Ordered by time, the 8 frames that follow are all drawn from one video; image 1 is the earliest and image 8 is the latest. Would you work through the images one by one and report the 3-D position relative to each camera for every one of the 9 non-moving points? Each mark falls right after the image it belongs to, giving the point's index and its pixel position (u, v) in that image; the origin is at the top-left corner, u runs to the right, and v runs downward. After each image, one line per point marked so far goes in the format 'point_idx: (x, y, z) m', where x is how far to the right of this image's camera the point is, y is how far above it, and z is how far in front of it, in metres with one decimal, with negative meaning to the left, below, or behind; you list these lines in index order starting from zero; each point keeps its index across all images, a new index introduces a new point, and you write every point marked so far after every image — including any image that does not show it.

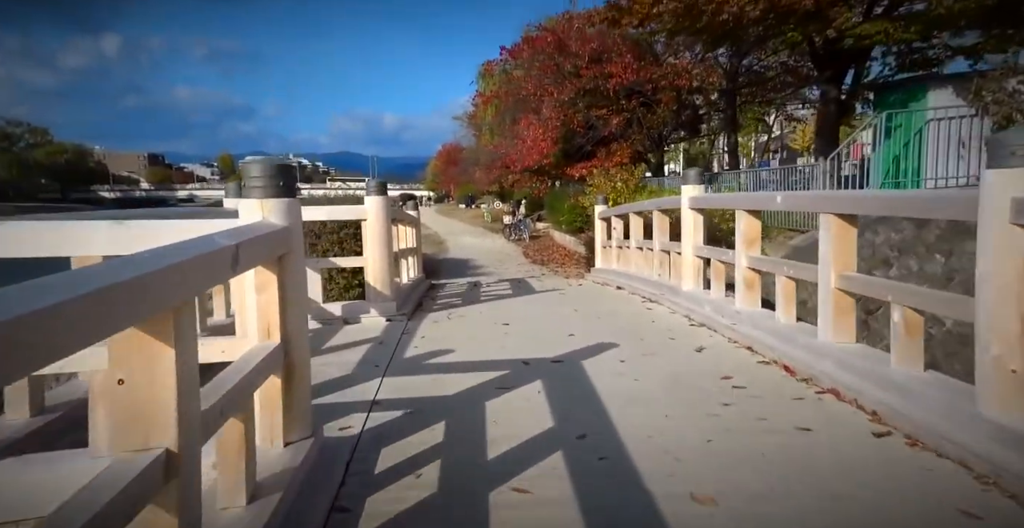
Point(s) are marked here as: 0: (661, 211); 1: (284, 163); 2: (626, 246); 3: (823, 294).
0: (+1.7, +0.6, +7.4) m
1: (-1.0, +0.4, +2.7) m
2: (+1.6, +0.3, +9.2) m
3: (+1.8, -0.2, +3.7) m
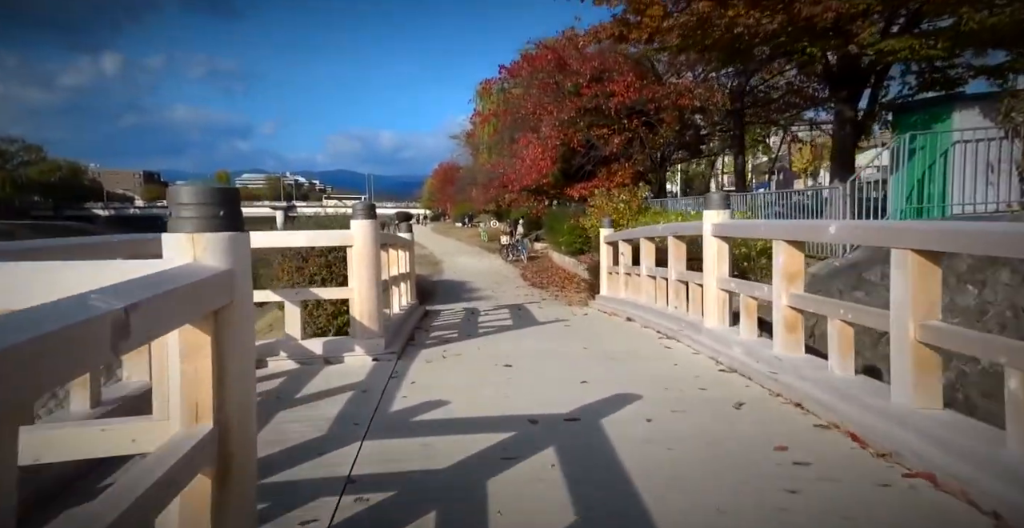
0: (+1.8, +0.3, +6.8) m
1: (-0.9, +0.3, +2.0) m
2: (+1.6, -0.1, +8.6) m
3: (+1.8, -0.4, +3.0) m
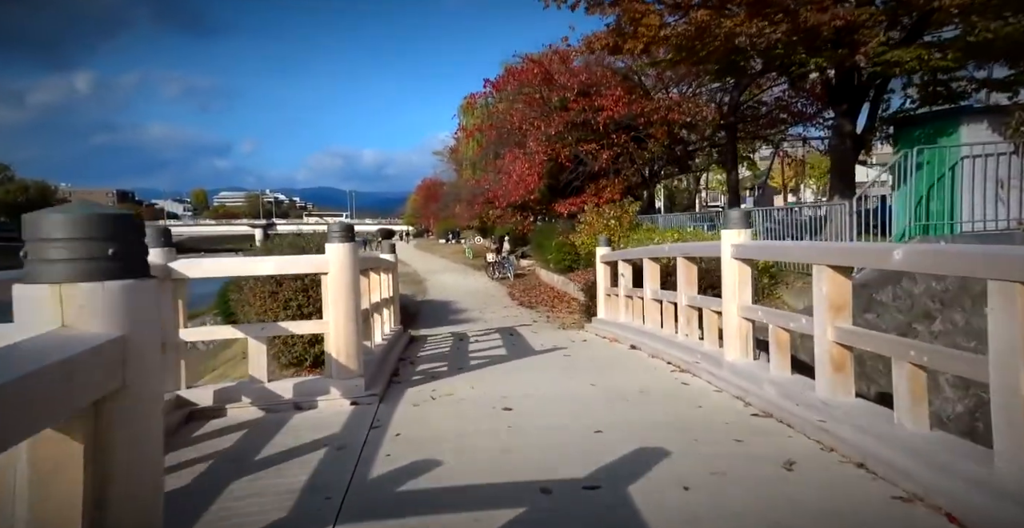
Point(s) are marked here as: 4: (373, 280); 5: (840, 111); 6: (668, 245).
0: (+1.7, +0.1, +6.2) m
1: (-0.8, +0.1, +1.4) m
2: (+1.5, -0.4, +8.0) m
3: (+1.9, -0.5, +2.4) m
4: (-1.7, -0.2, +7.7) m
5: (+5.9, +2.8, +11.6) m
6: (+1.6, +0.2, +6.7) m
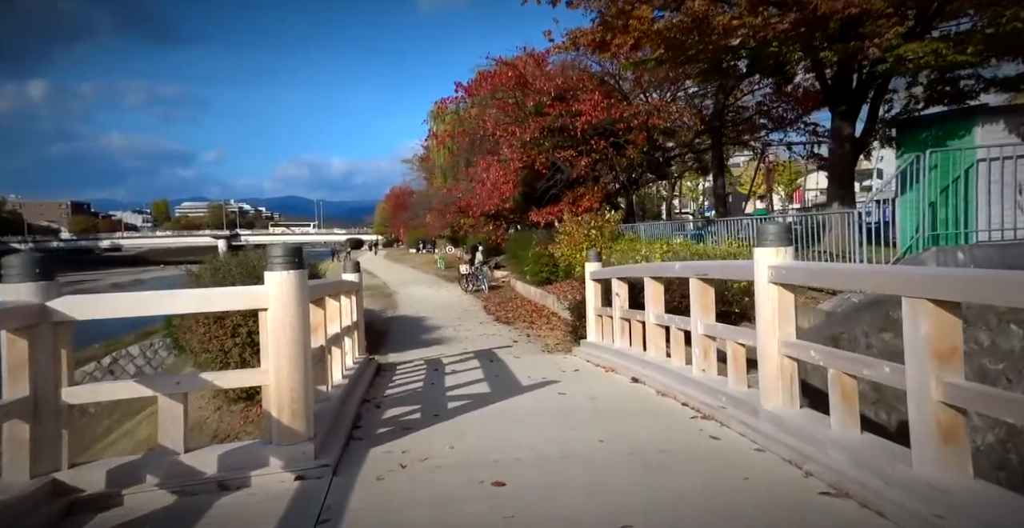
0: (+1.6, -0.1, +5.2) m
1: (-0.7, 0.0, +0.3) m
2: (+1.3, -0.6, +7.0) m
3: (+1.9, -0.7, +1.5) m
4: (-1.9, -0.4, +6.6) m
5: (+5.5, +2.6, +10.9) m
6: (+1.5, 0.0, +5.7) m
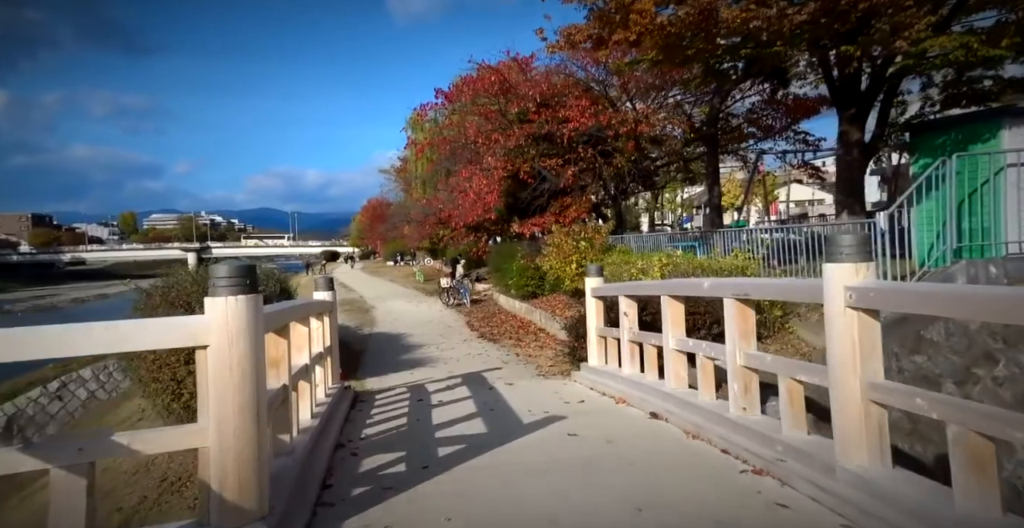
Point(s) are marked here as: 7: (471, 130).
0: (+1.6, -0.2, +4.4) m
1: (-0.6, -0.1, -0.6) m
2: (+1.3, -0.8, +6.2) m
3: (+2.1, -0.7, +0.7) m
4: (-1.9, -0.6, +5.7) m
5: (+5.4, +2.4, +10.2) m
6: (+1.5, -0.1, +4.9) m
7: (-1.3, +4.1, +19.7) m
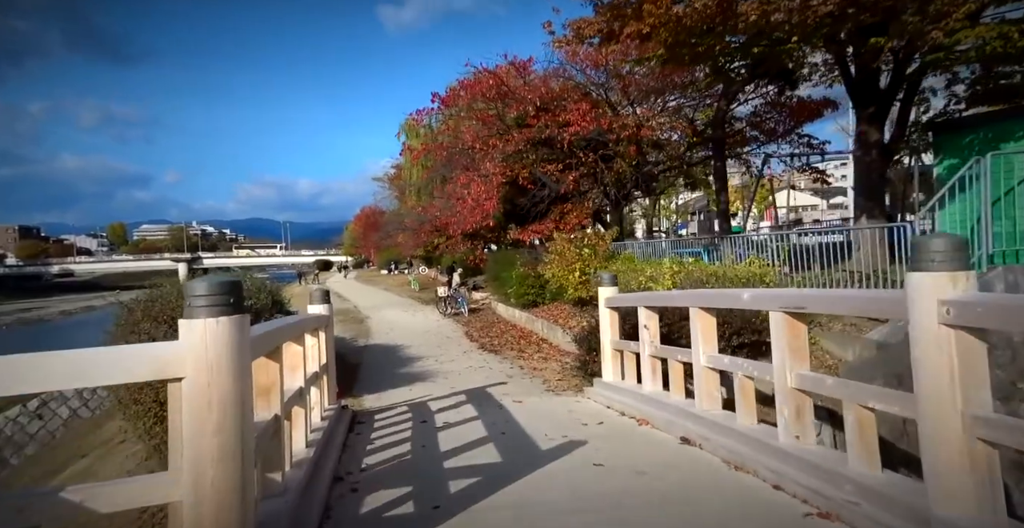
0: (+1.7, -0.3, +3.9) m
1: (-0.4, -0.1, -1.1) m
2: (+1.4, -0.8, +5.7) m
3: (+2.2, -0.7, +0.2) m
4: (-1.8, -0.7, +5.1) m
5: (+5.4, +2.3, +9.8) m
6: (+1.6, -0.2, +4.4) m
7: (-1.3, +3.9, +19.3) m
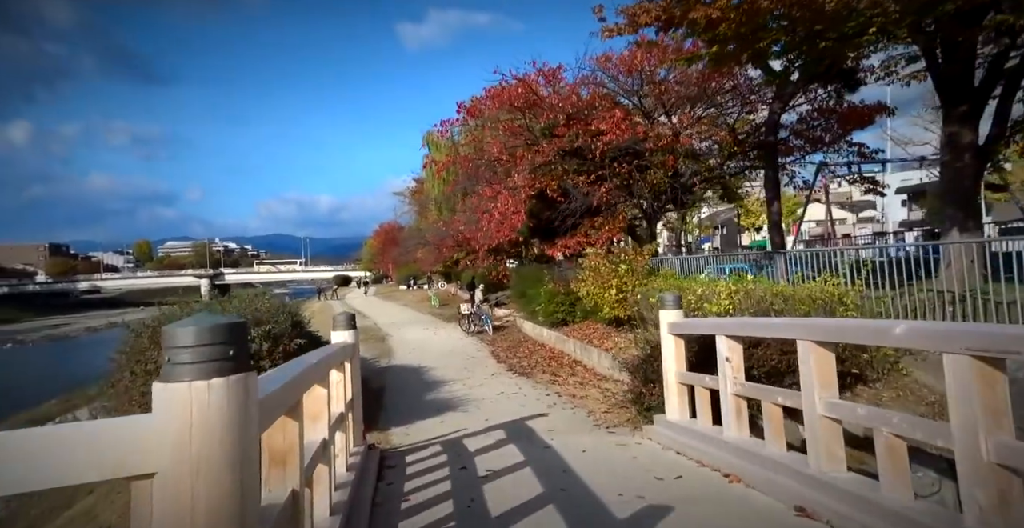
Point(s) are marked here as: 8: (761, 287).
0: (+2.1, -0.4, +2.9) m
1: (-0.1, -0.1, -2.0) m
2: (+1.9, -1.0, +4.7) m
3: (+2.6, -0.8, -0.8) m
4: (-1.3, -0.9, +4.2) m
5: (+6.0, +2.0, +8.7) m
6: (+2.0, -0.3, +3.4) m
7: (-0.5, +3.4, +18.5) m
8: (+3.6, -0.3, +9.2) m
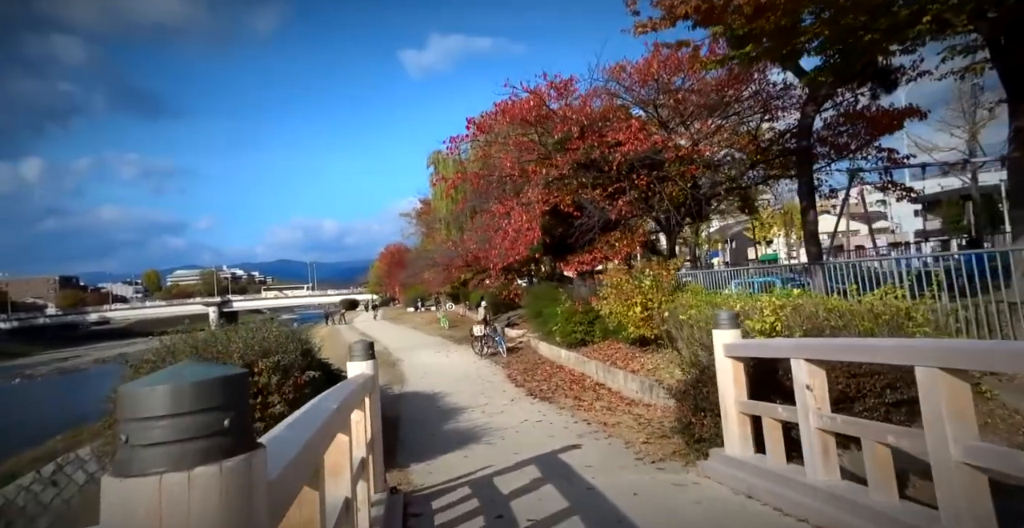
0: (+2.4, -0.4, +2.2) m
1: (+0.1, 0.0, -2.7) m
2: (+2.2, -1.1, +3.9) m
3: (+2.8, -0.6, -1.6) m
4: (-1.0, -1.0, +3.5) m
5: (+6.3, +1.9, +8.1) m
6: (+2.3, -0.3, +2.7) m
7: (-0.2, +2.8, +17.9) m
8: (+4.0, -0.5, +8.4) m
